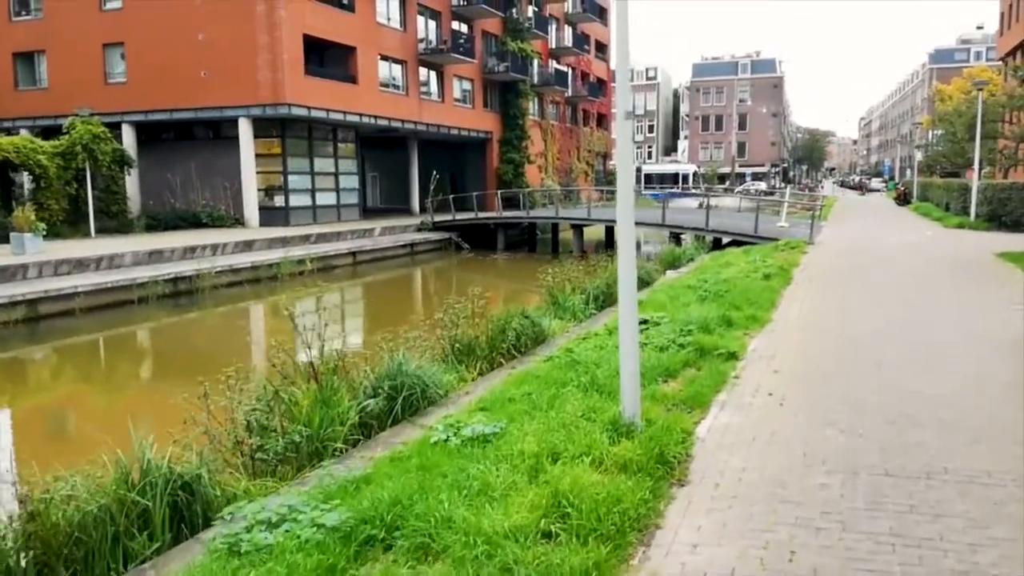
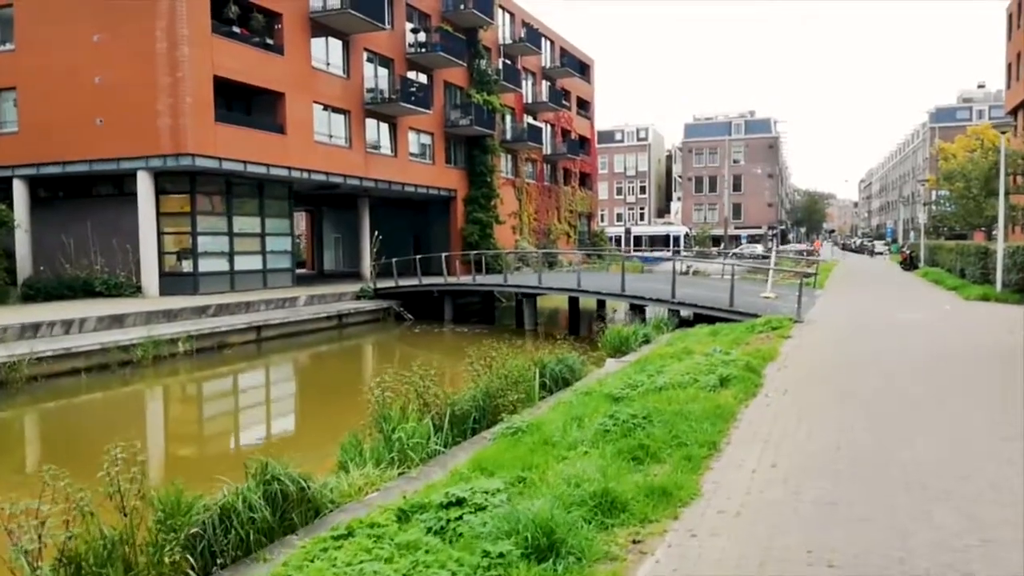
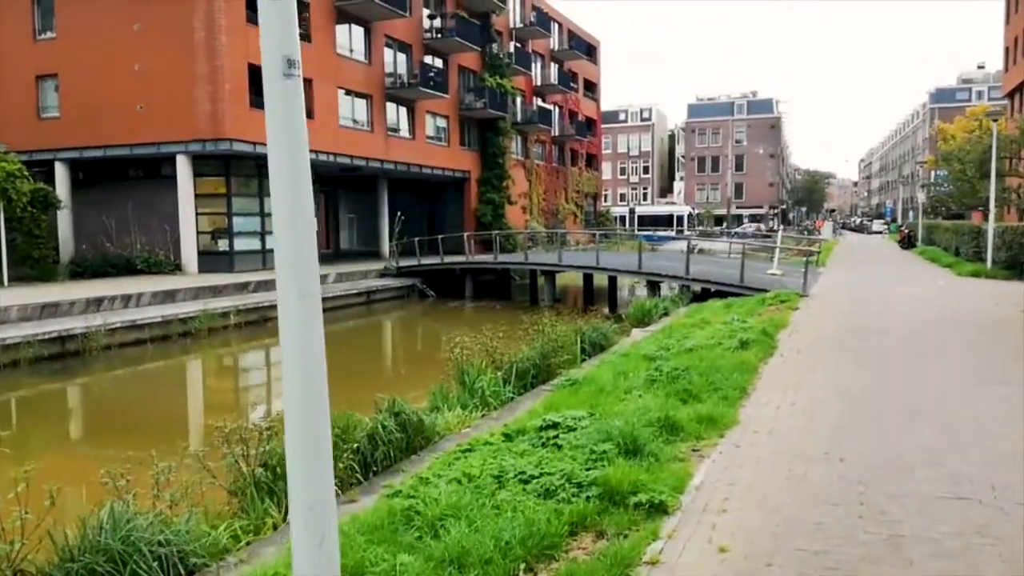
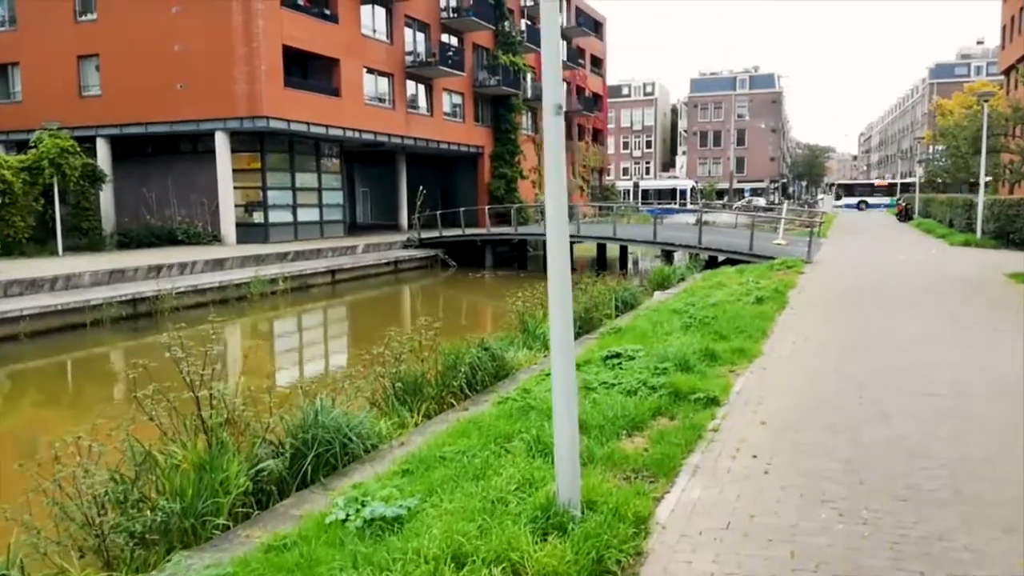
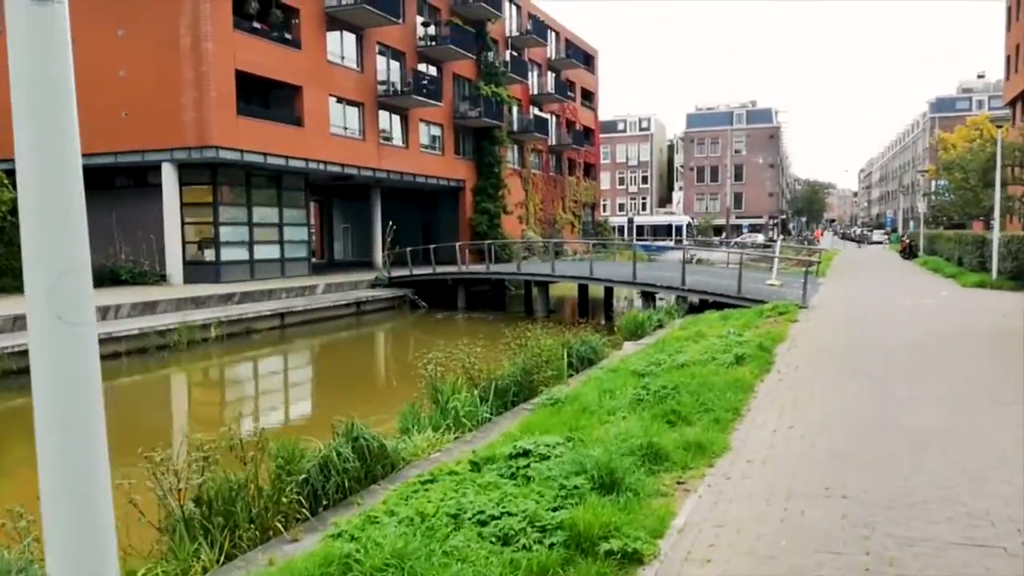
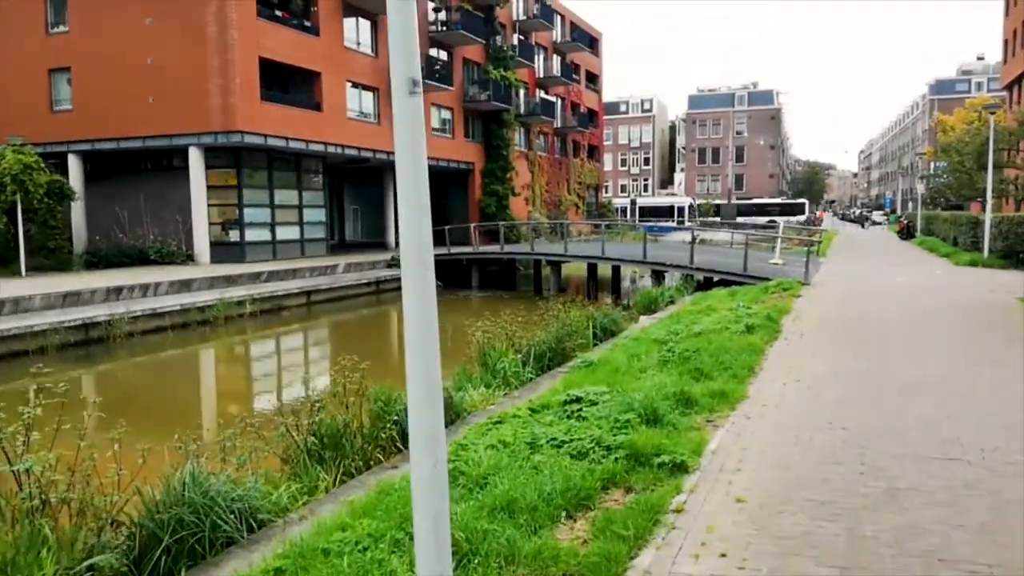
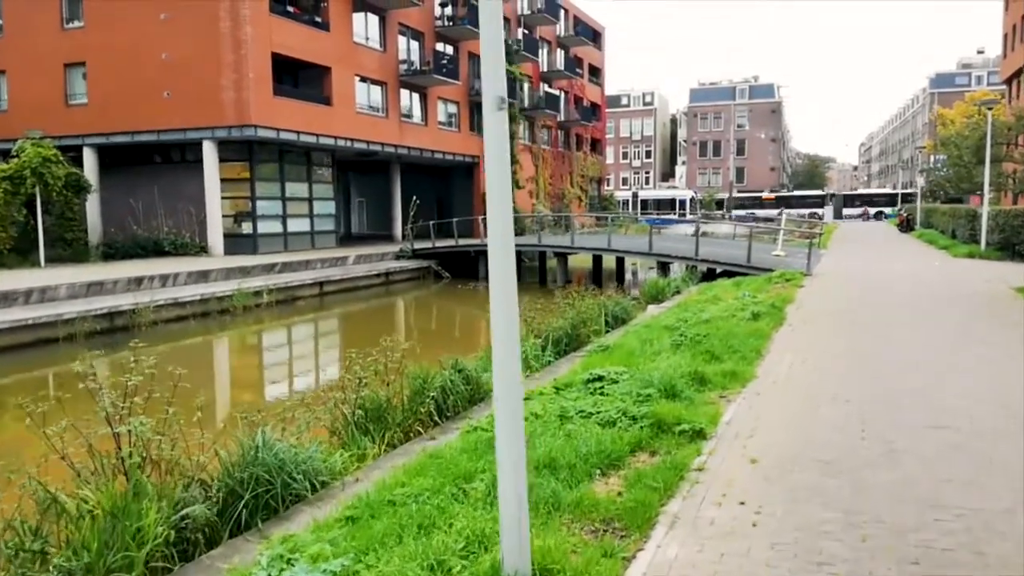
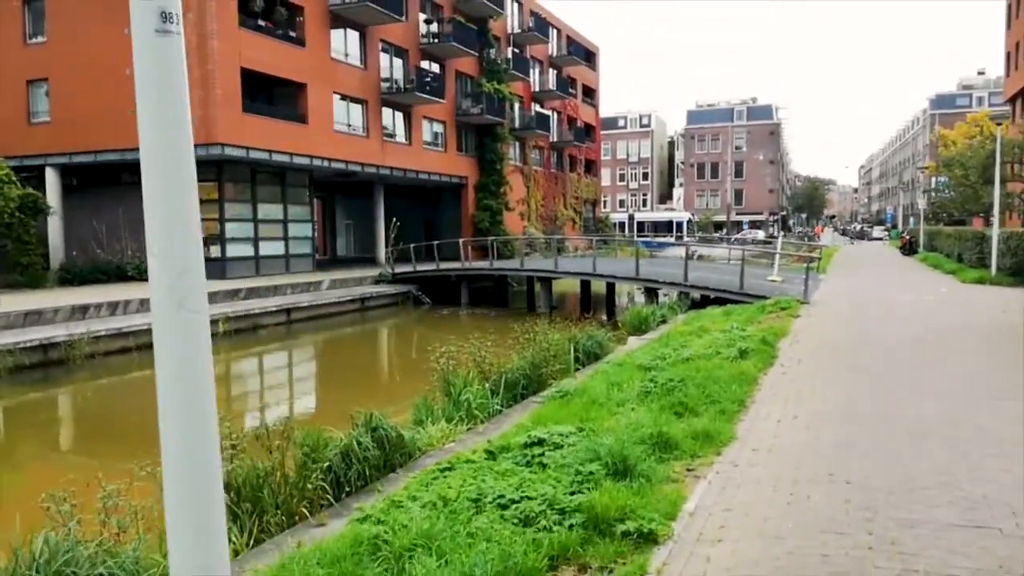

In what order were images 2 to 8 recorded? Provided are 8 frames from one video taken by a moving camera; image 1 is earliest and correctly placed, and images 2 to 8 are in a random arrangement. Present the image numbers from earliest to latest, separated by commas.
4, 7, 6, 3, 8, 5, 2
